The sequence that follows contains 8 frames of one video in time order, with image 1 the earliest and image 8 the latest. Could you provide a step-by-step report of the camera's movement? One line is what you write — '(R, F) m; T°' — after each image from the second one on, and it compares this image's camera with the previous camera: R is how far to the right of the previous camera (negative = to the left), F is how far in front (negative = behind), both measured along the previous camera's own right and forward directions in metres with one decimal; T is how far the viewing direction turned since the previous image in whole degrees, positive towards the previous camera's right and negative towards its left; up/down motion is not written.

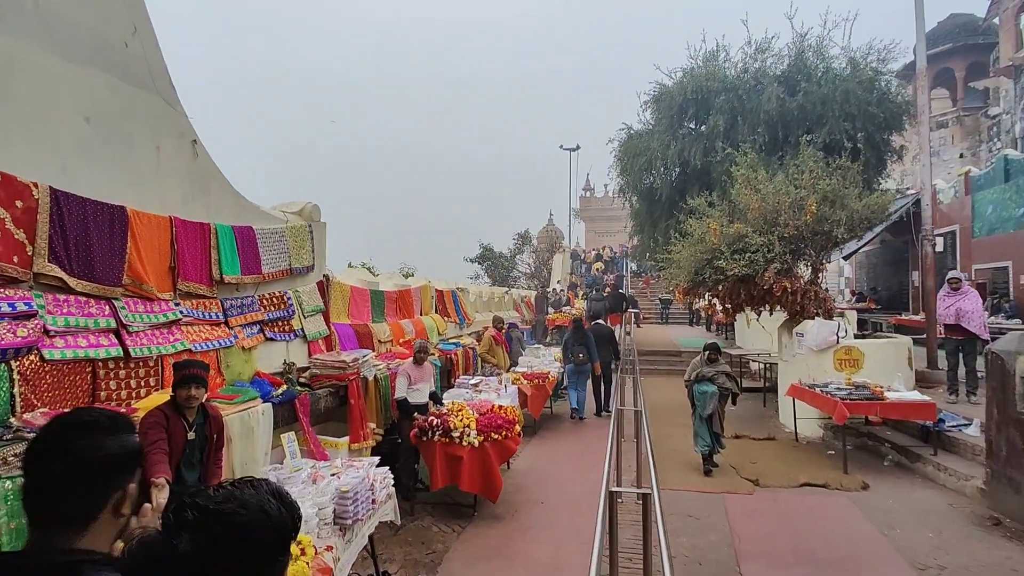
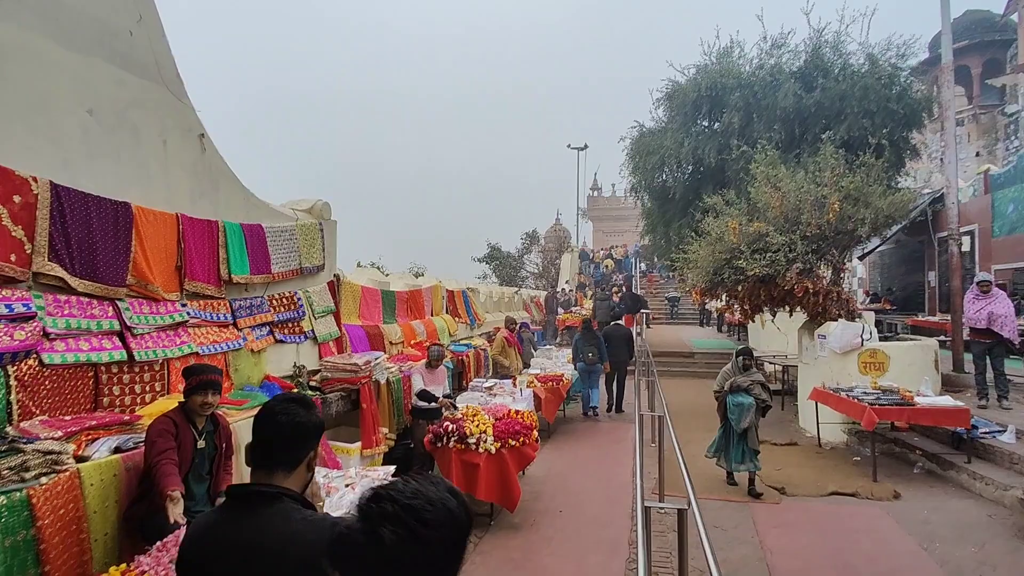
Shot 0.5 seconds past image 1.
(-0.1, +0.2) m; -1°
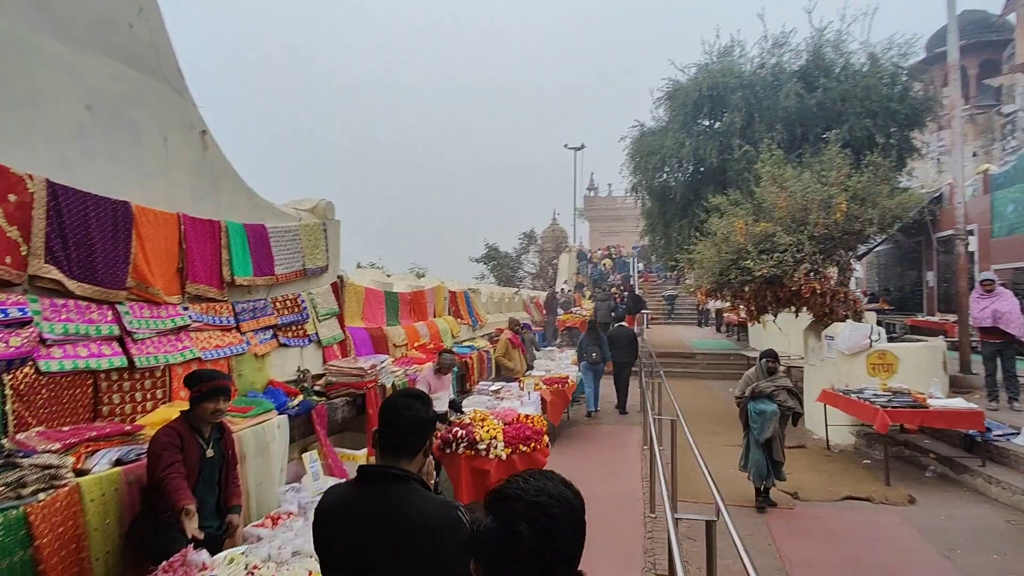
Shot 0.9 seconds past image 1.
(-0.1, +0.1) m; 0°
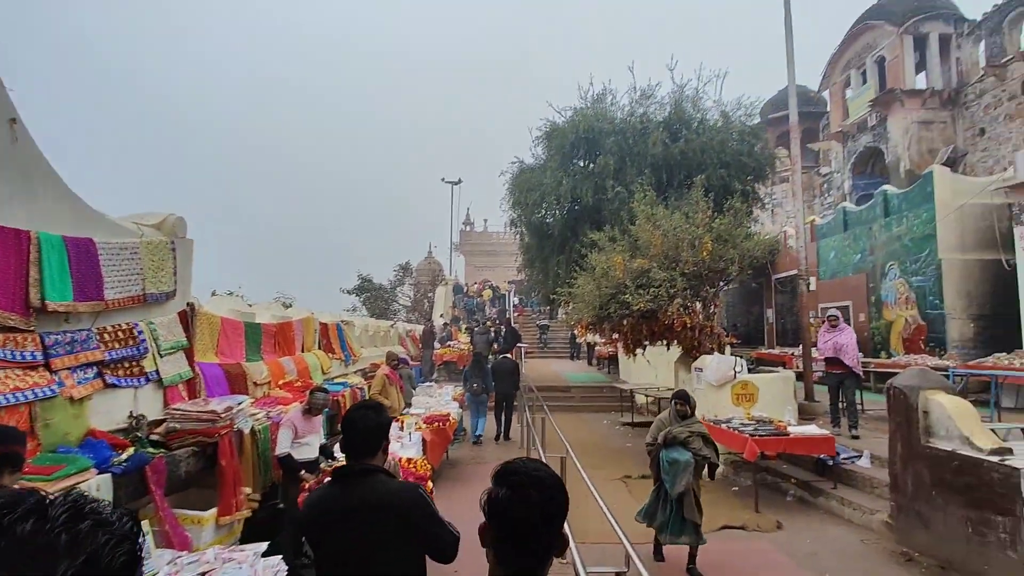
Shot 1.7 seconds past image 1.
(-0.1, +0.4) m; +12°
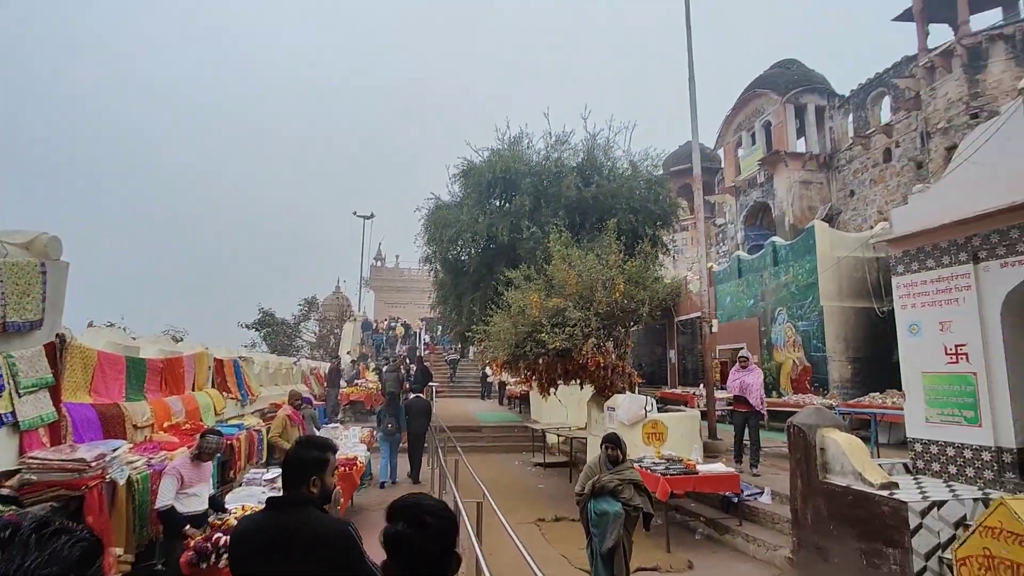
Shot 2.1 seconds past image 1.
(-0.1, +0.2) m; +8°
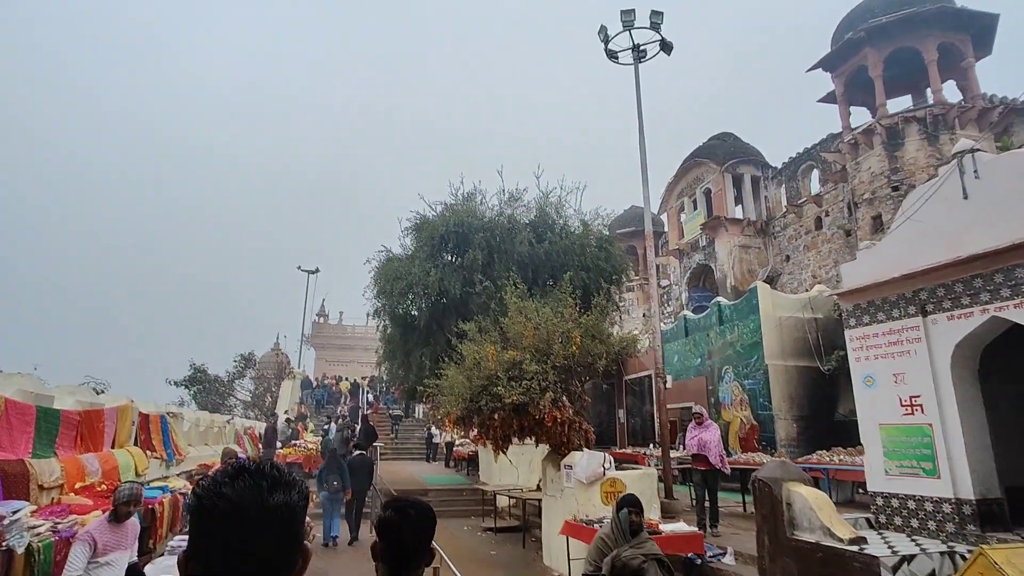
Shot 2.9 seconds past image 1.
(-0.2, +0.2) m; +5°
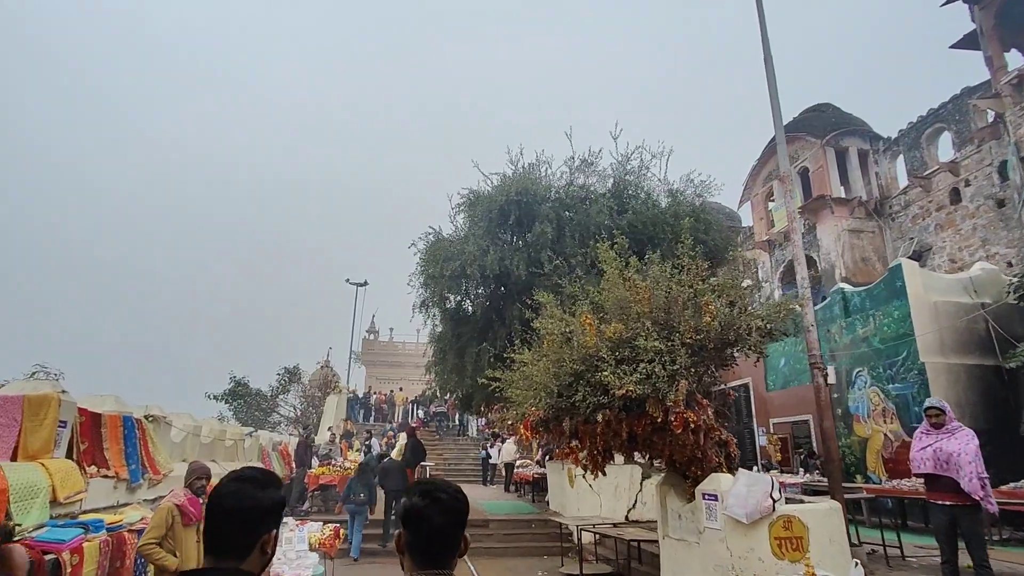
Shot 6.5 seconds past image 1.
(-0.6, +3.1) m; -5°
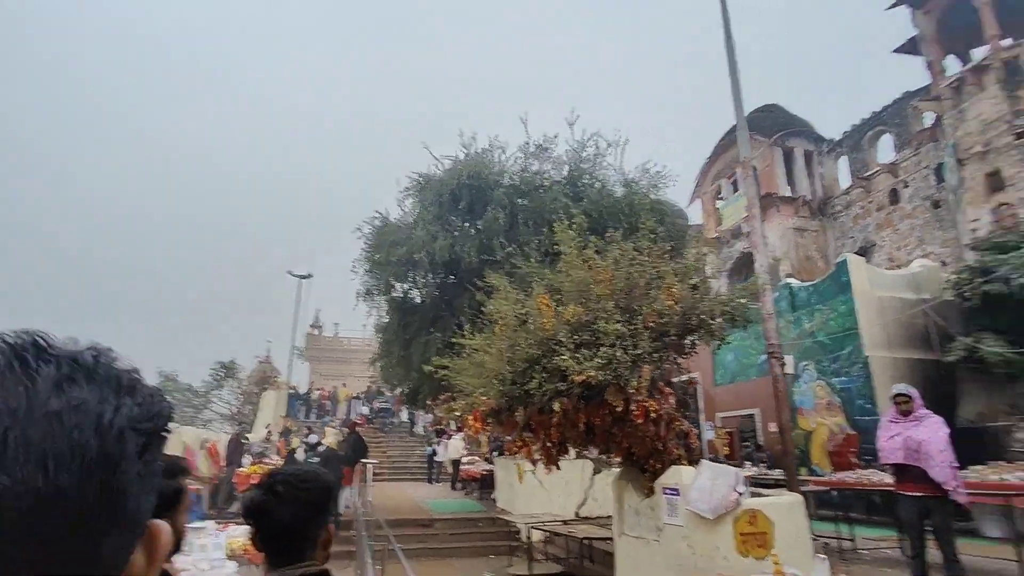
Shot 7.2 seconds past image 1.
(0.0, +0.5) m; +5°
